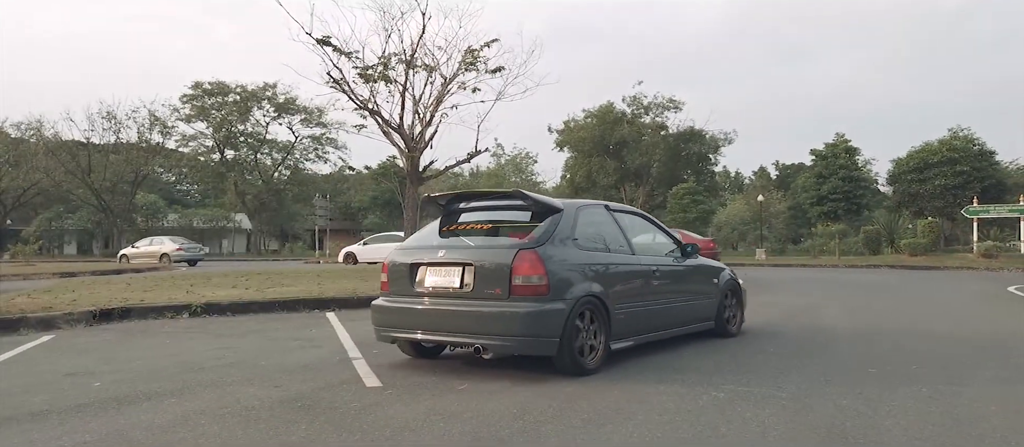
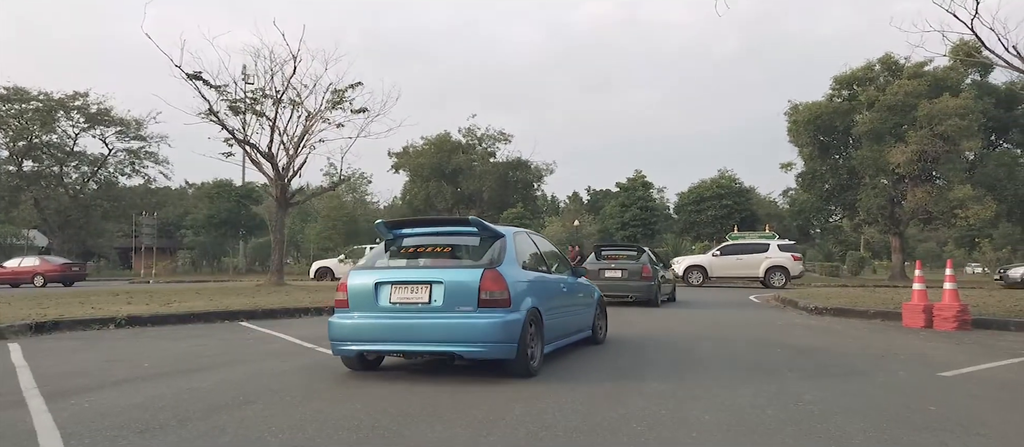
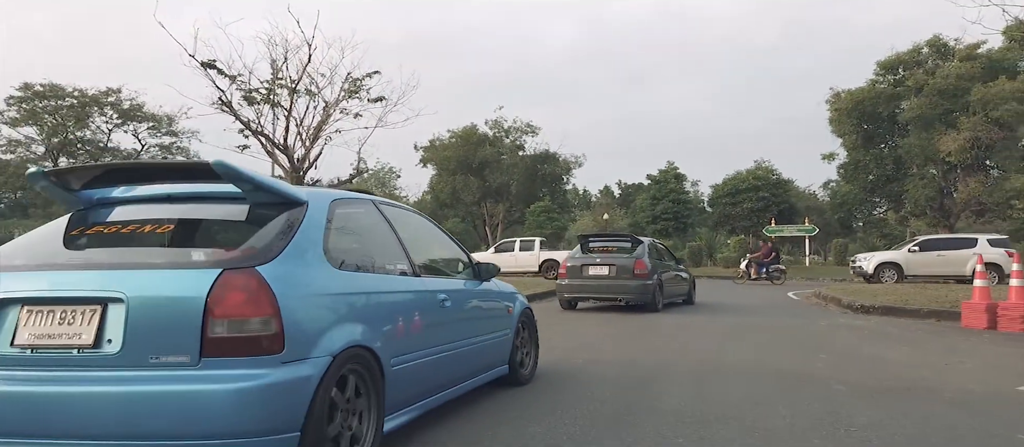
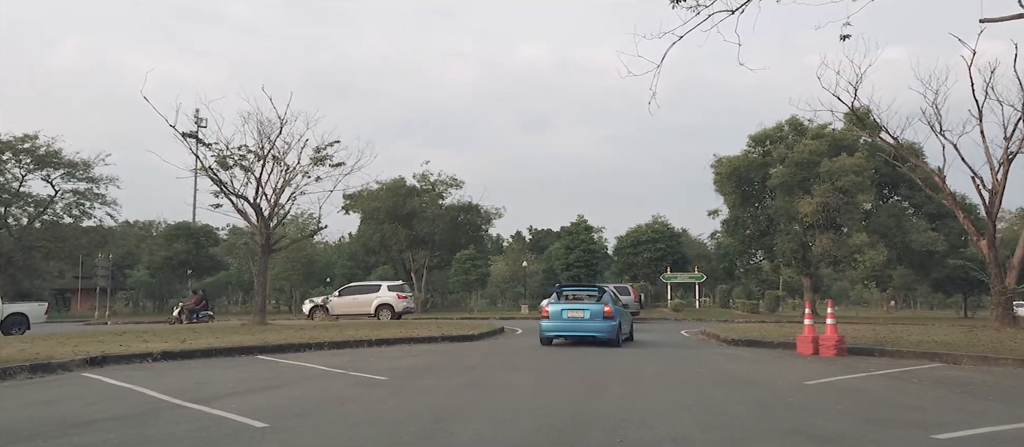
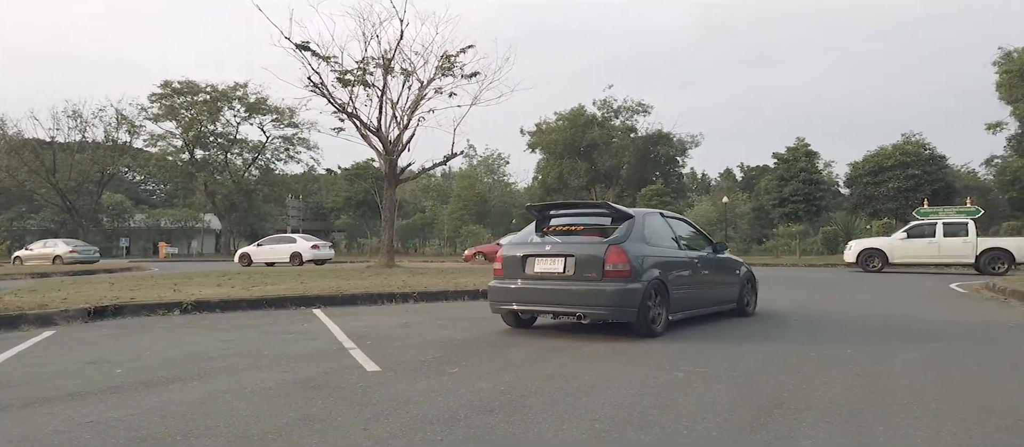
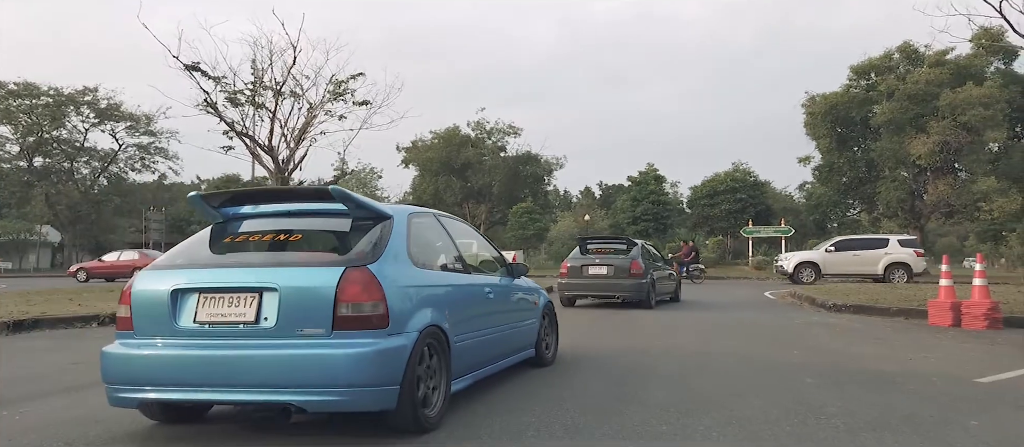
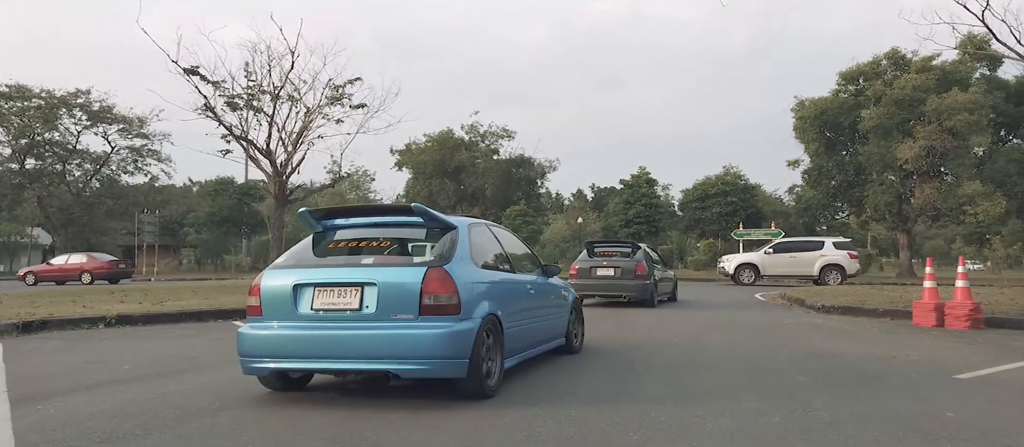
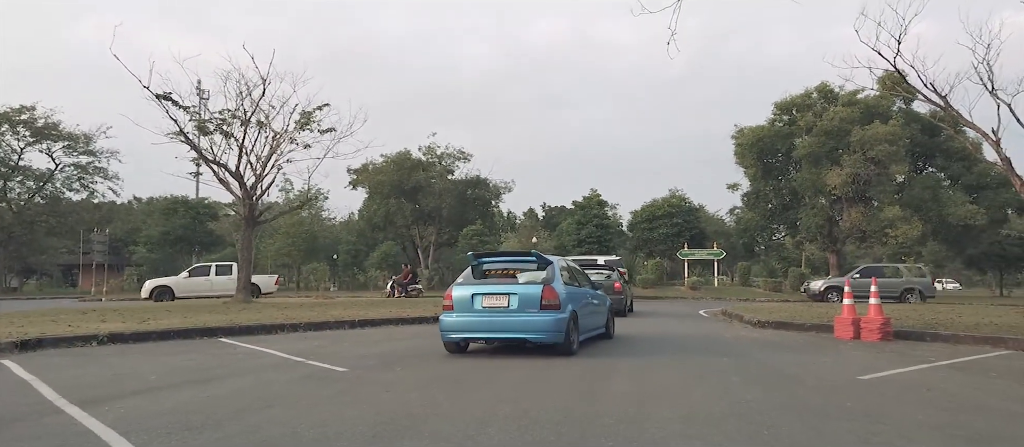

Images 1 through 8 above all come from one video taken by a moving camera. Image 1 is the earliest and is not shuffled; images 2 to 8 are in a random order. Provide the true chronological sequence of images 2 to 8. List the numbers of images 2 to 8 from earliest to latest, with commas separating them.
5, 3, 6, 7, 2, 8, 4
